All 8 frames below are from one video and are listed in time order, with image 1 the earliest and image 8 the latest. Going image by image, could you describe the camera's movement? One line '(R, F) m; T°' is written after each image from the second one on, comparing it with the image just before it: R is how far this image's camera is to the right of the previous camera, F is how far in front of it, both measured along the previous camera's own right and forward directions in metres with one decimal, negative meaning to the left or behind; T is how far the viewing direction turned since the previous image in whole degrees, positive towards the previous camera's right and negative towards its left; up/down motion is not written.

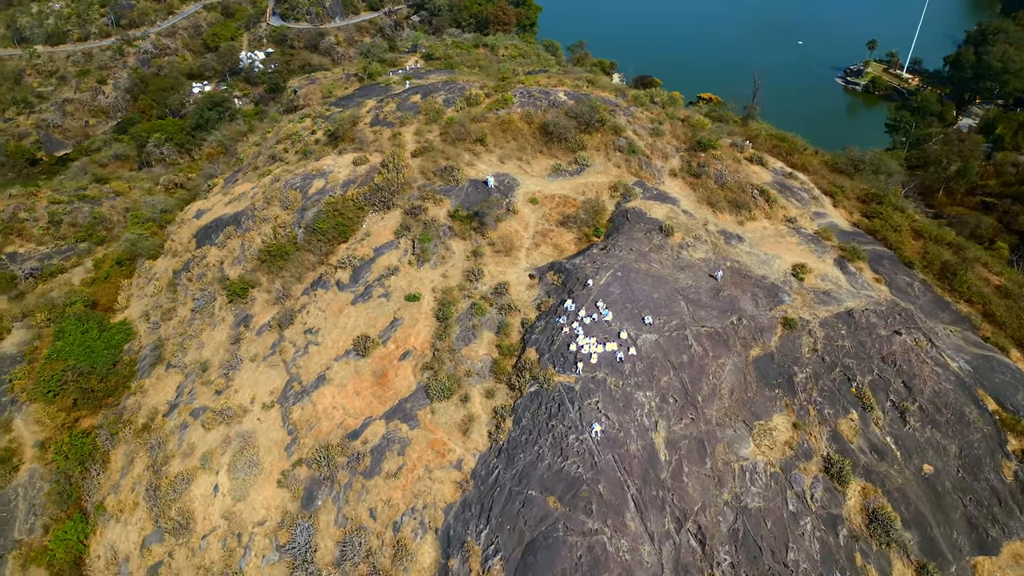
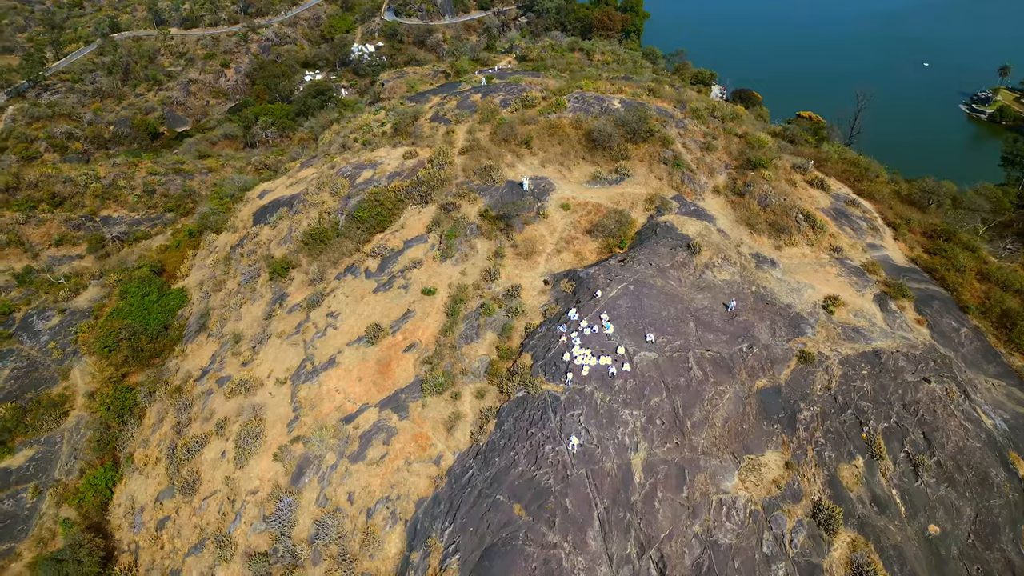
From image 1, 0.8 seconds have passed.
(+2.1, +0.2) m; -8°
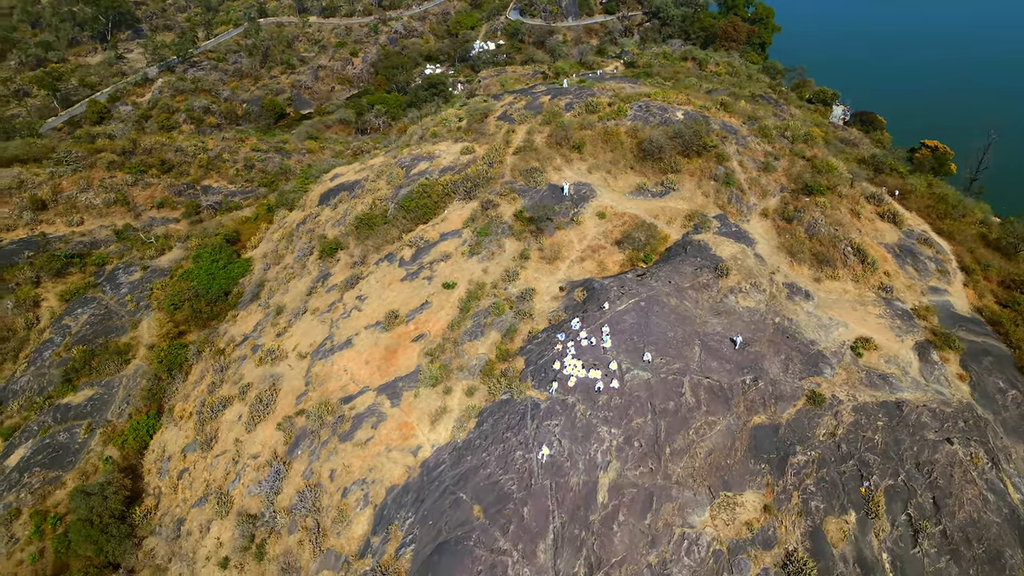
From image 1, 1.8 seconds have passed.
(+2.4, +0.3) m; -9°
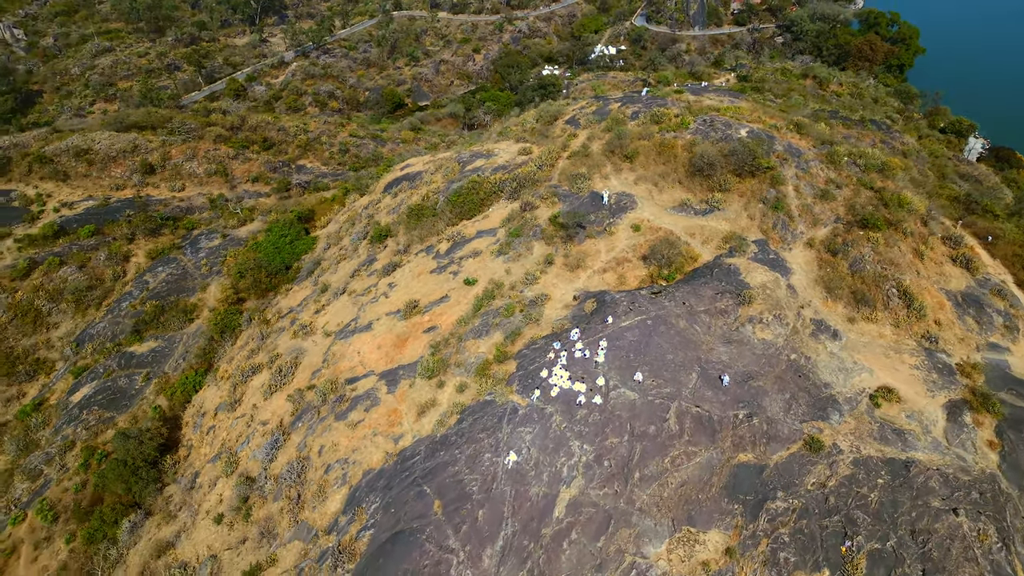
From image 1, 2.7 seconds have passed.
(+2.4, +0.3) m; -9°
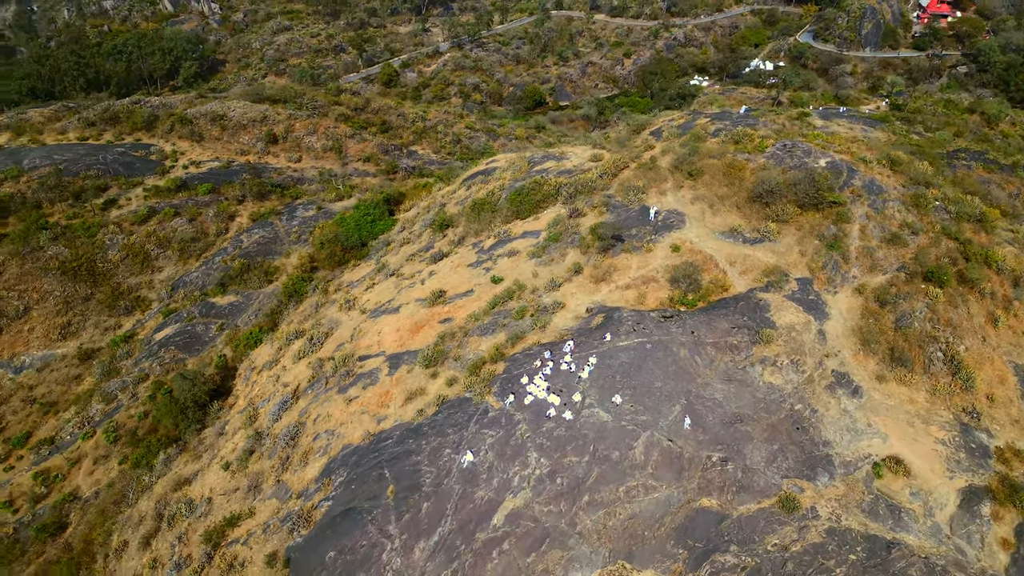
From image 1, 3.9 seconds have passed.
(+3.0, +0.4) m; -11°
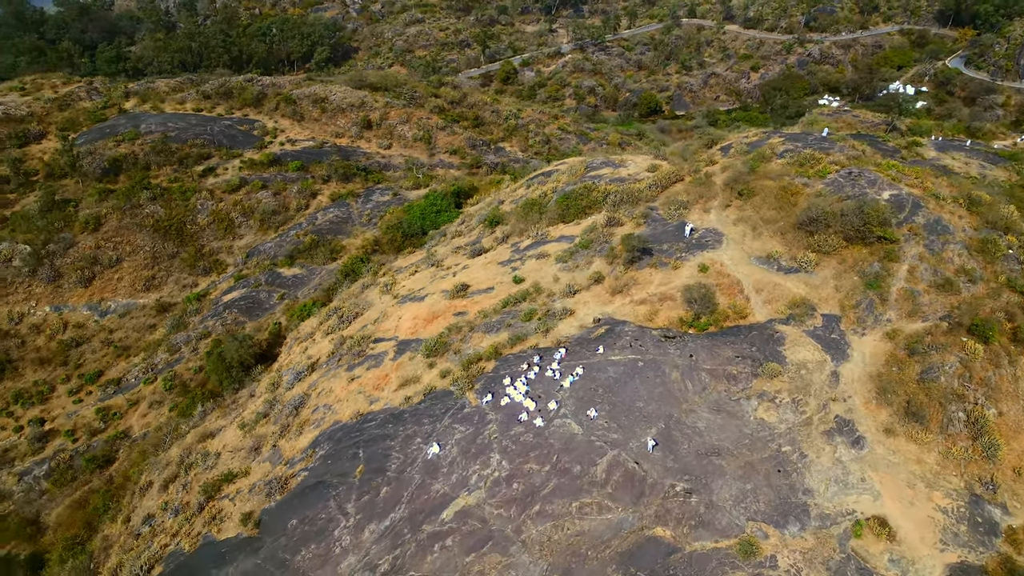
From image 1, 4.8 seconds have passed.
(+2.4, +0.2) m; -9°
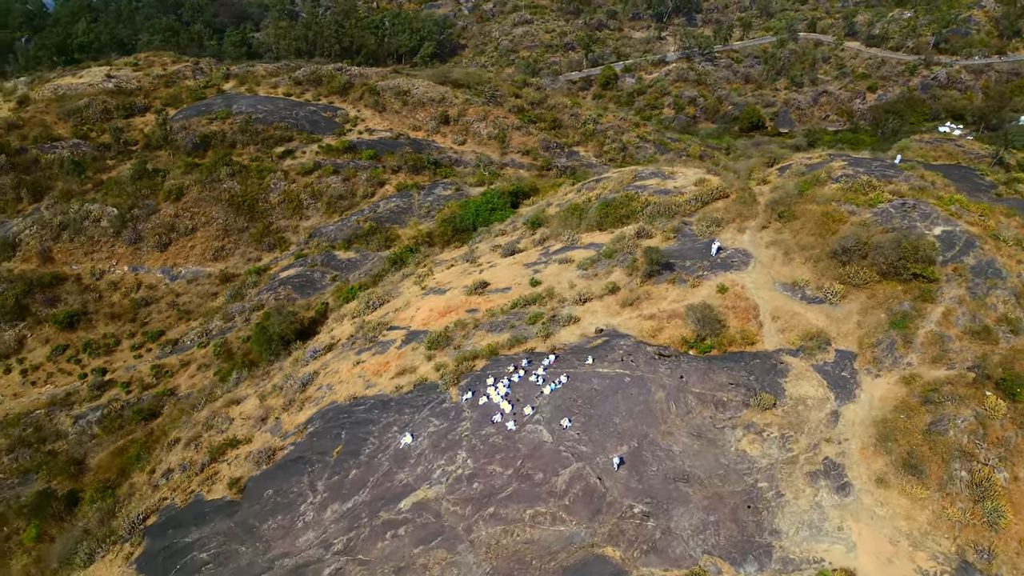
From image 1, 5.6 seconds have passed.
(+2.1, +0.2) m; -8°
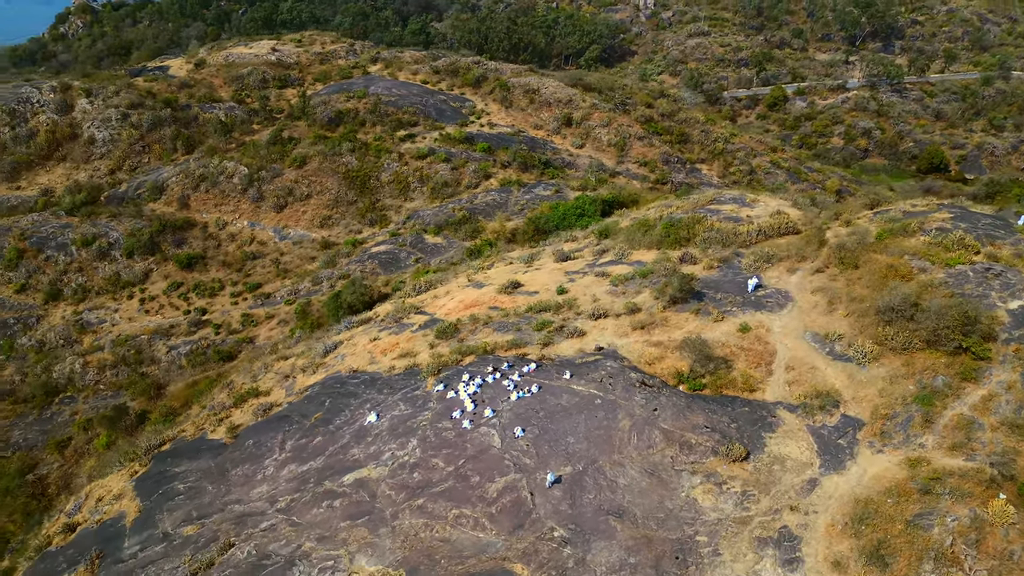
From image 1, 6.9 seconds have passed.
(+3.3, +0.4) m; -12°
